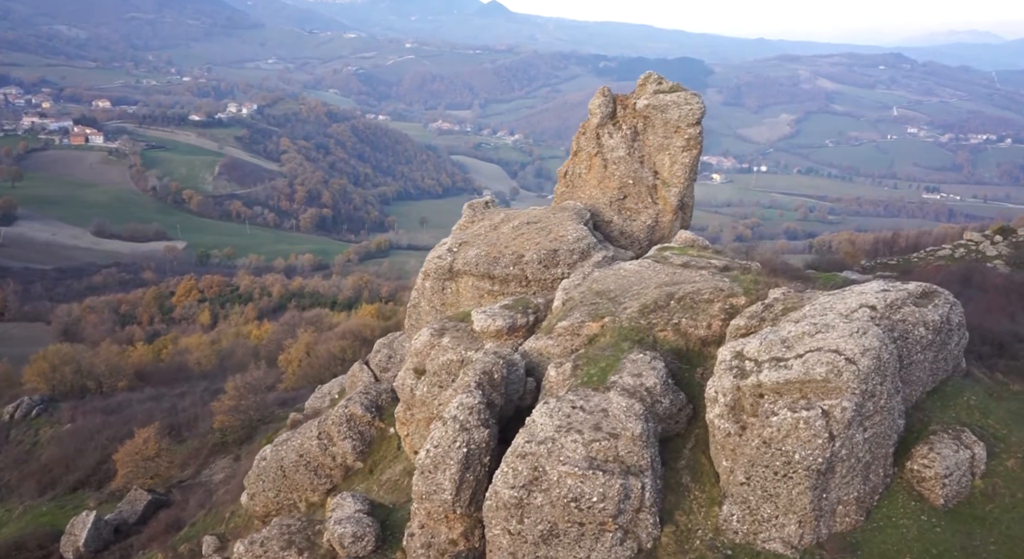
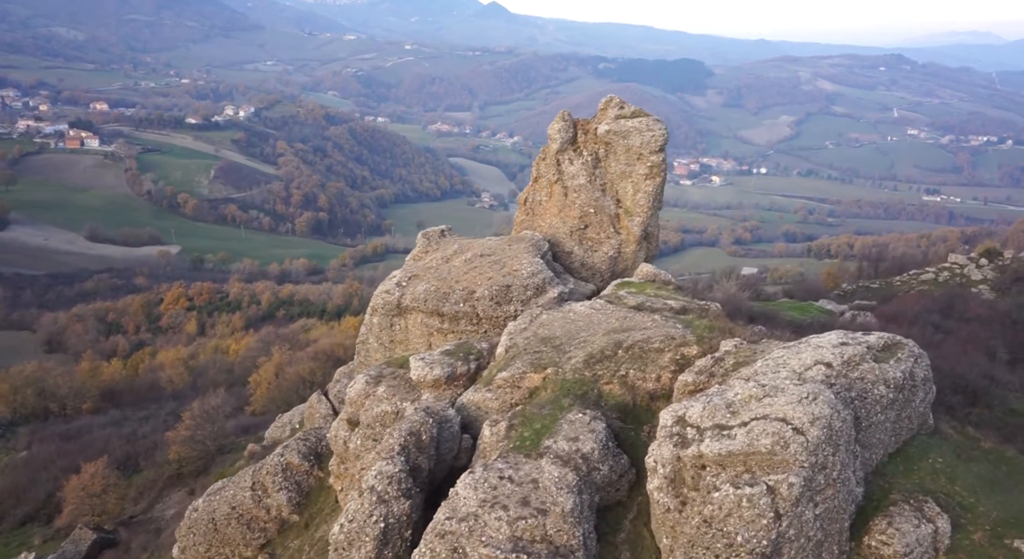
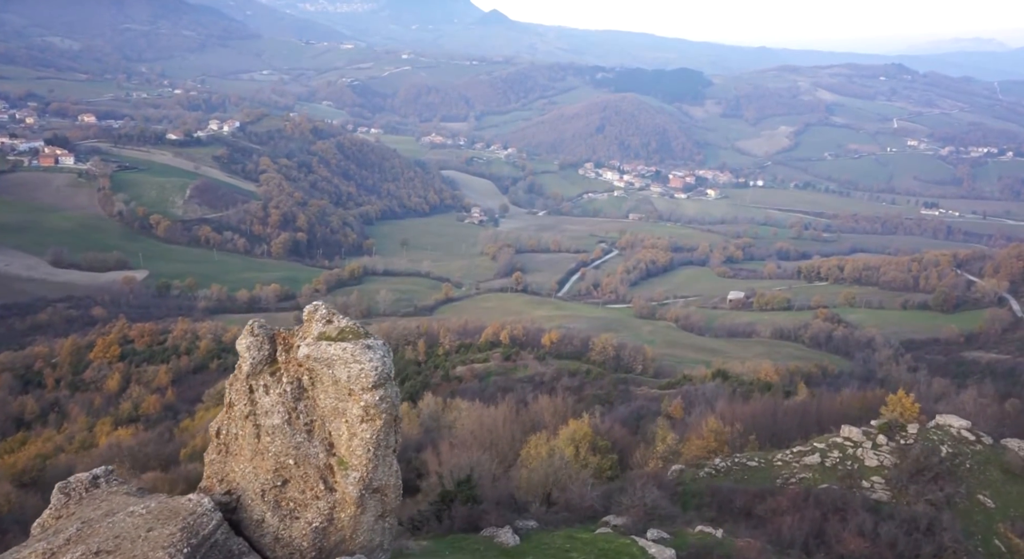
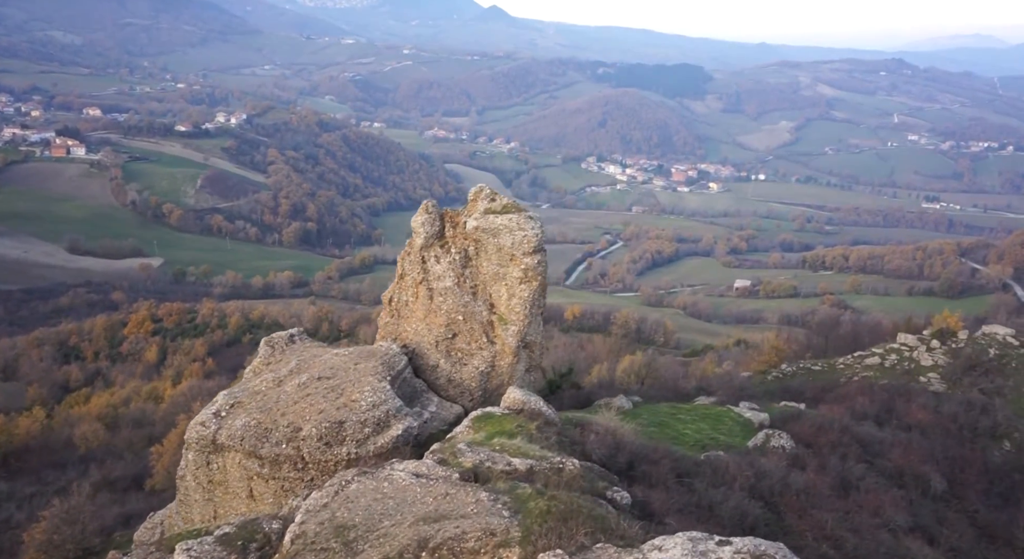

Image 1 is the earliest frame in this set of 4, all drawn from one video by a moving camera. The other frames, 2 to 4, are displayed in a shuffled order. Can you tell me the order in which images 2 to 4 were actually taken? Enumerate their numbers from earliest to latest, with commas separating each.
2, 4, 3
